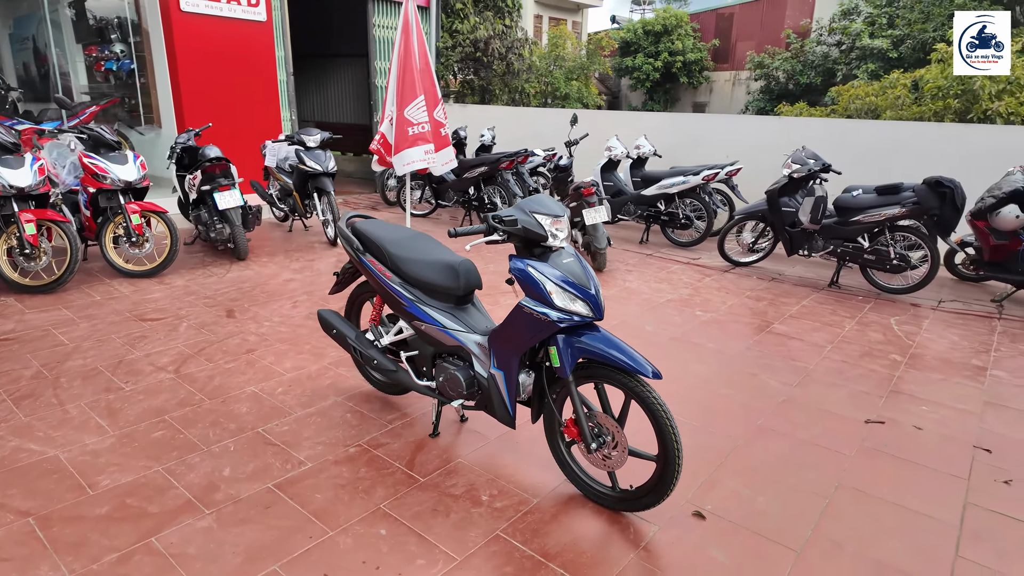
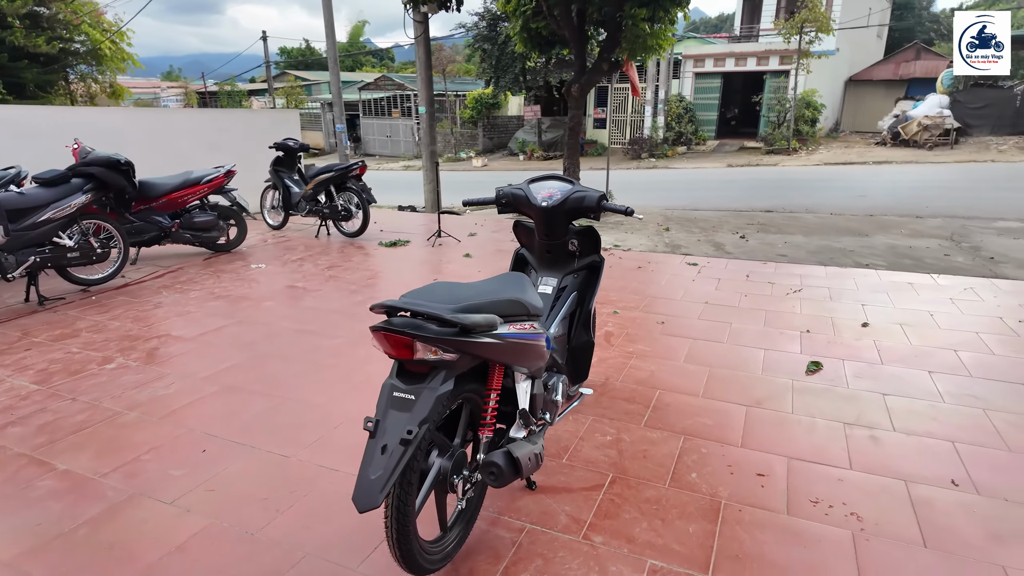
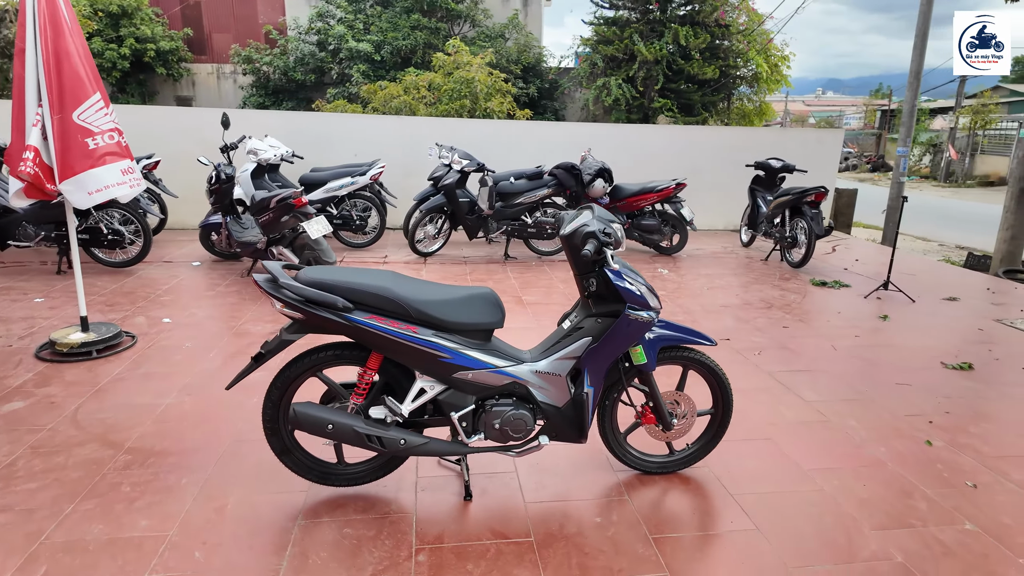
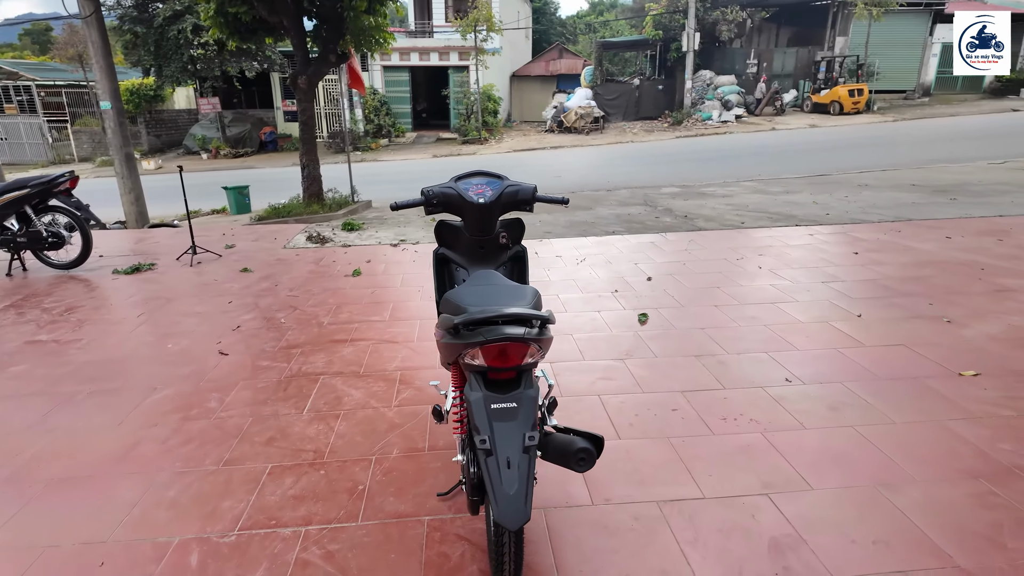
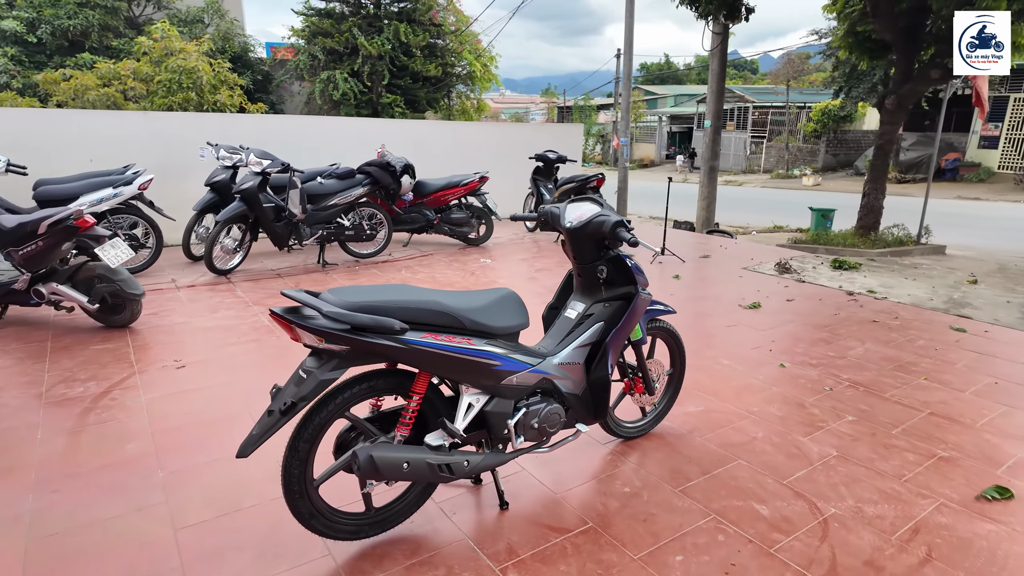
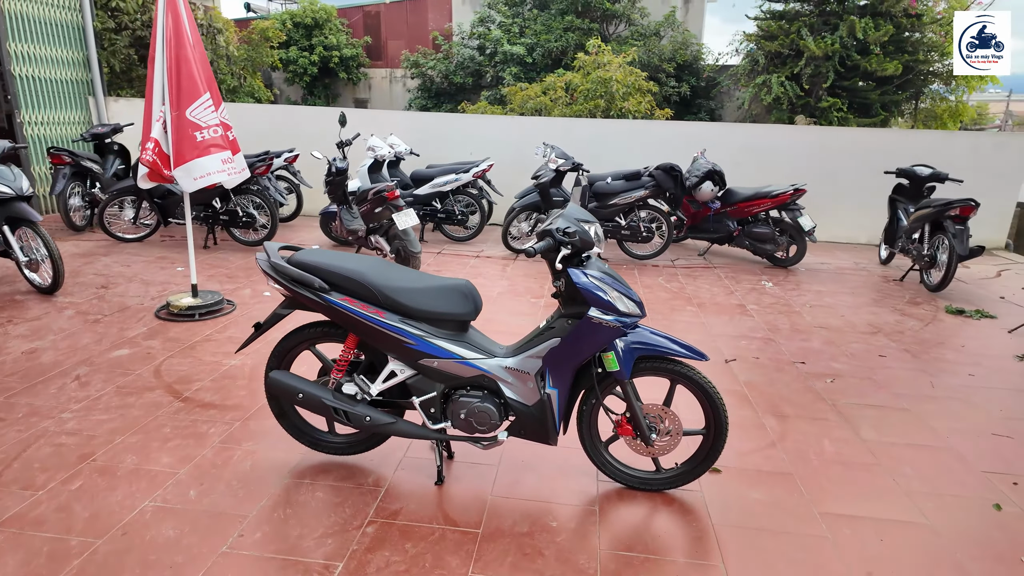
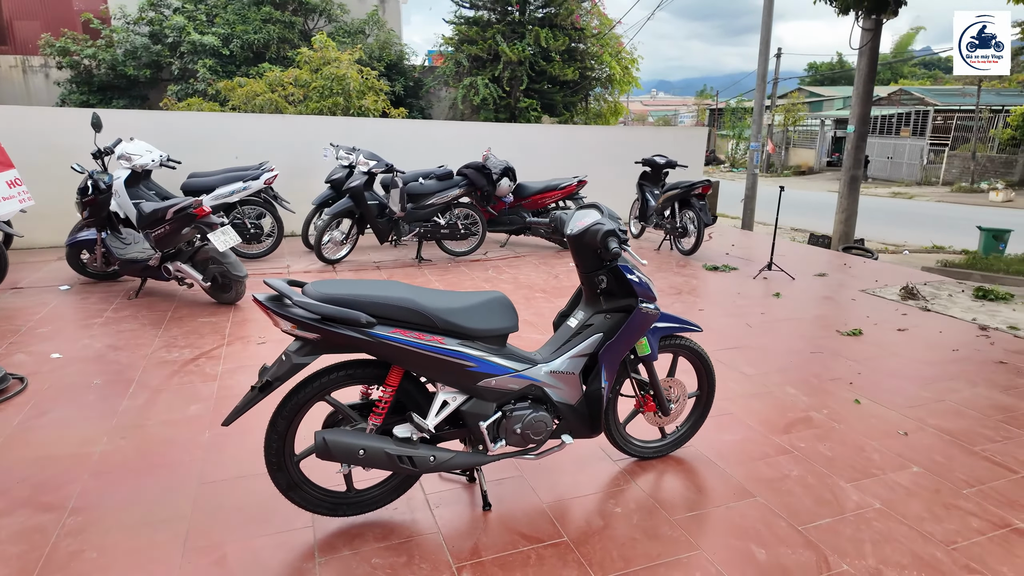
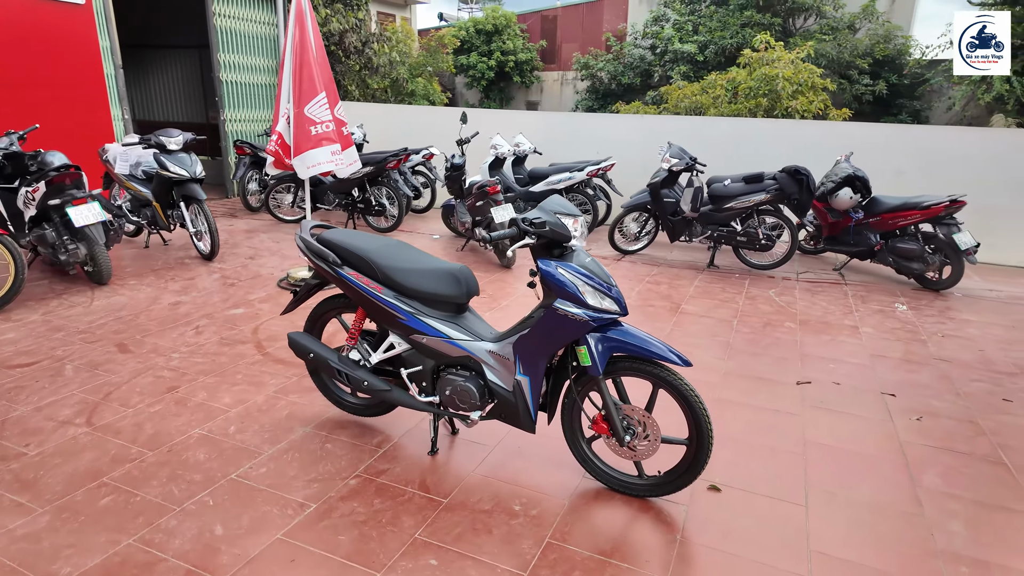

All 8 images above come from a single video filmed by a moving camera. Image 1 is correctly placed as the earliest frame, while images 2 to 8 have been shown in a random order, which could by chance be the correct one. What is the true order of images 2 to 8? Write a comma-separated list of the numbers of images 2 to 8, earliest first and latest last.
8, 6, 3, 7, 5, 2, 4
